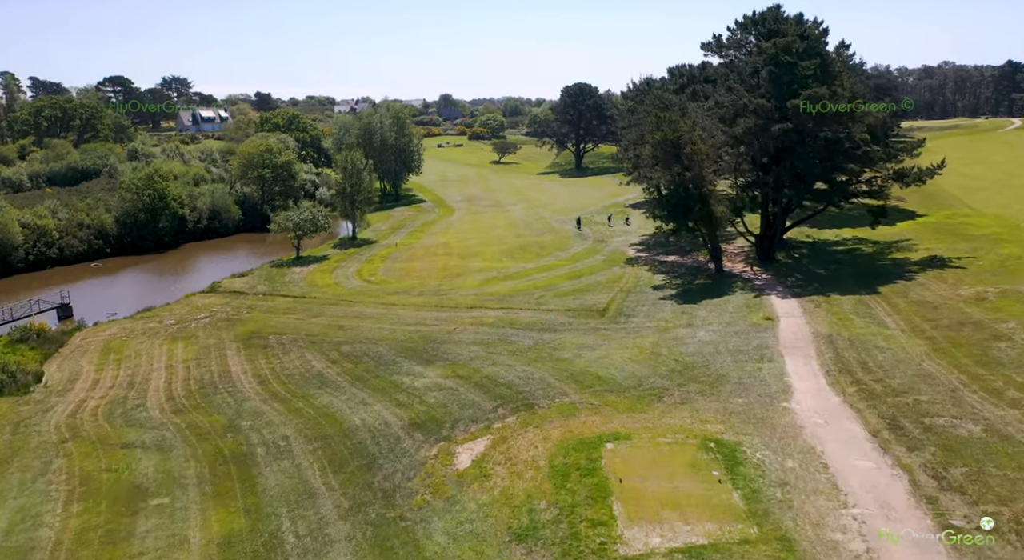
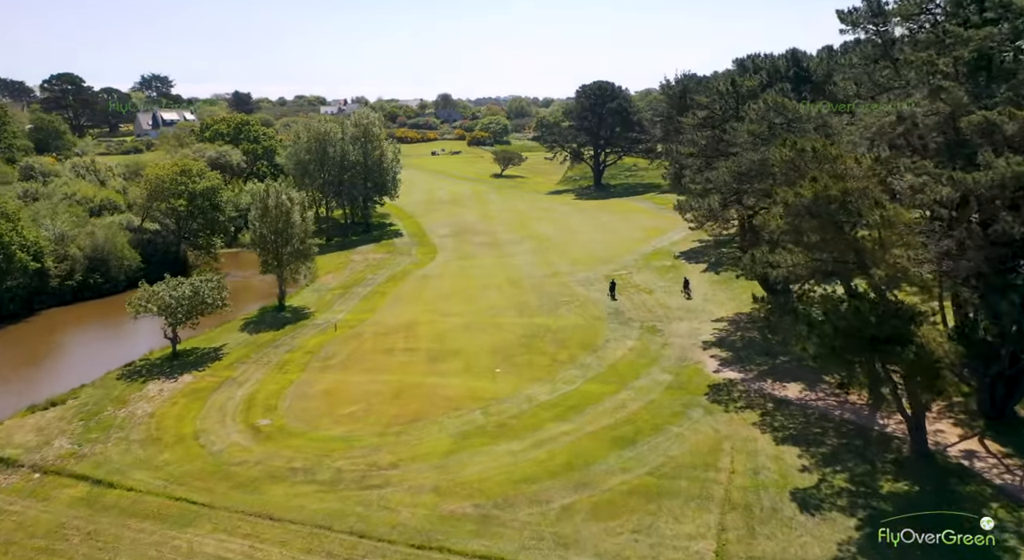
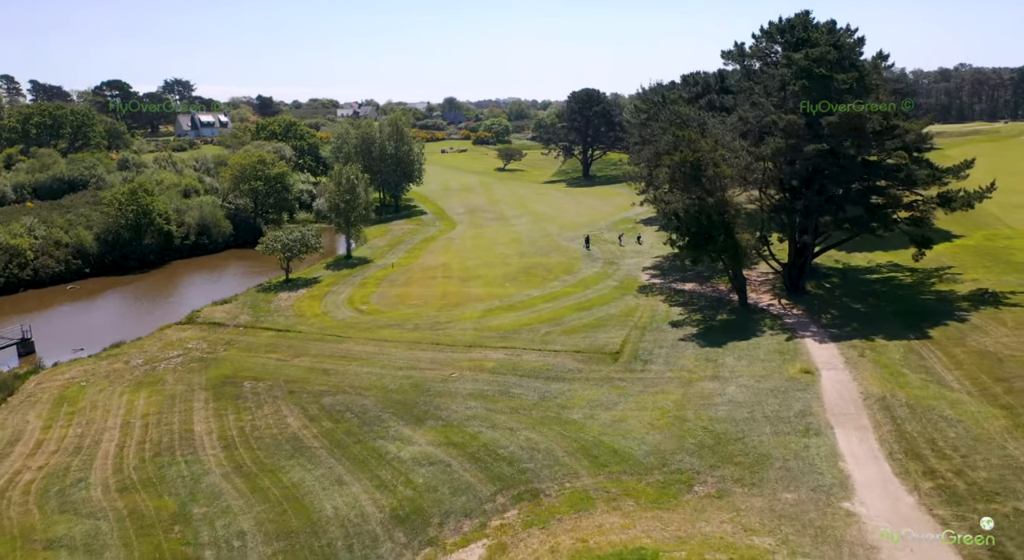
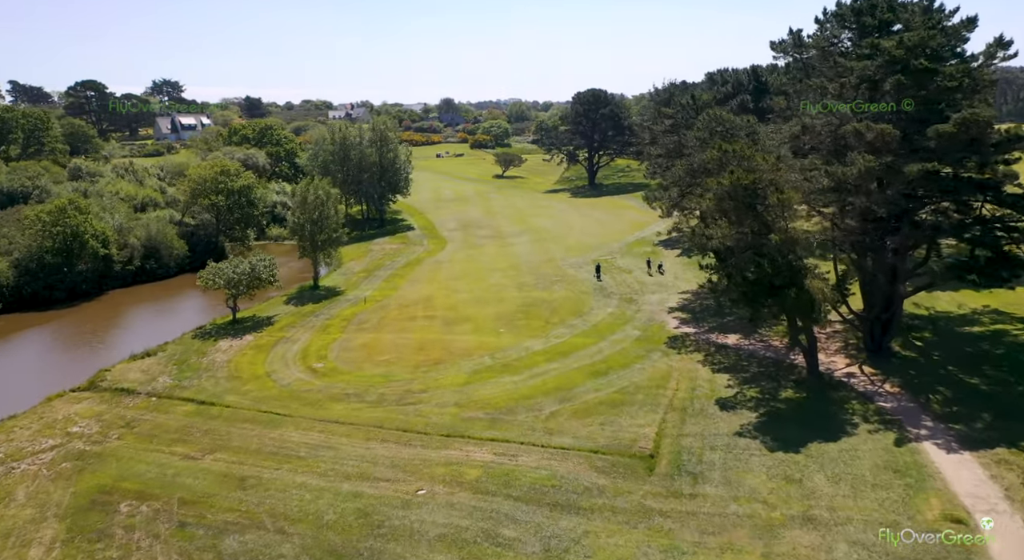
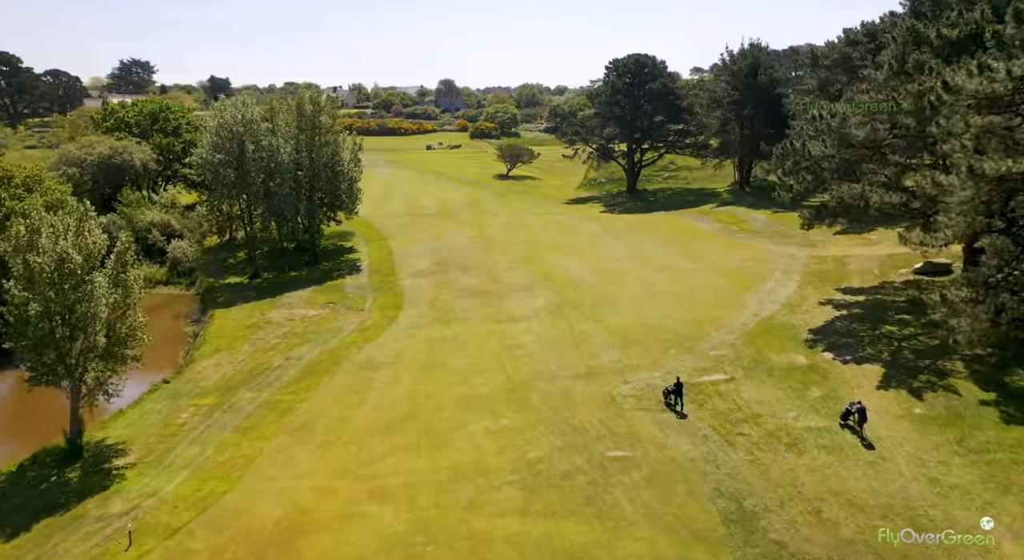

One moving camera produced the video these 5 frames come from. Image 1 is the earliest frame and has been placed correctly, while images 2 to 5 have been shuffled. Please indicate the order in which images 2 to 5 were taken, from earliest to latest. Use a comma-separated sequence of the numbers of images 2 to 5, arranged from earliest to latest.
3, 4, 2, 5
